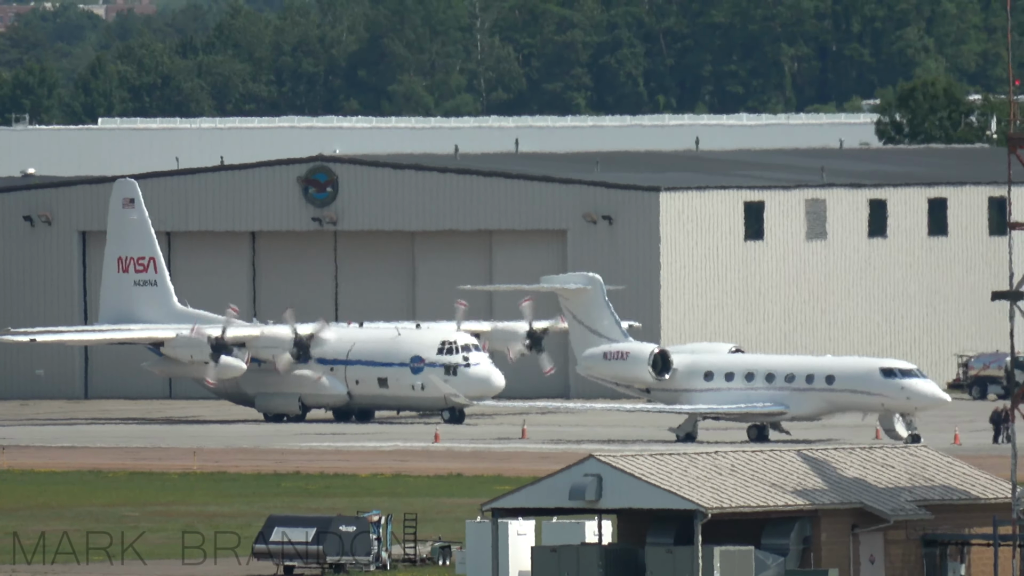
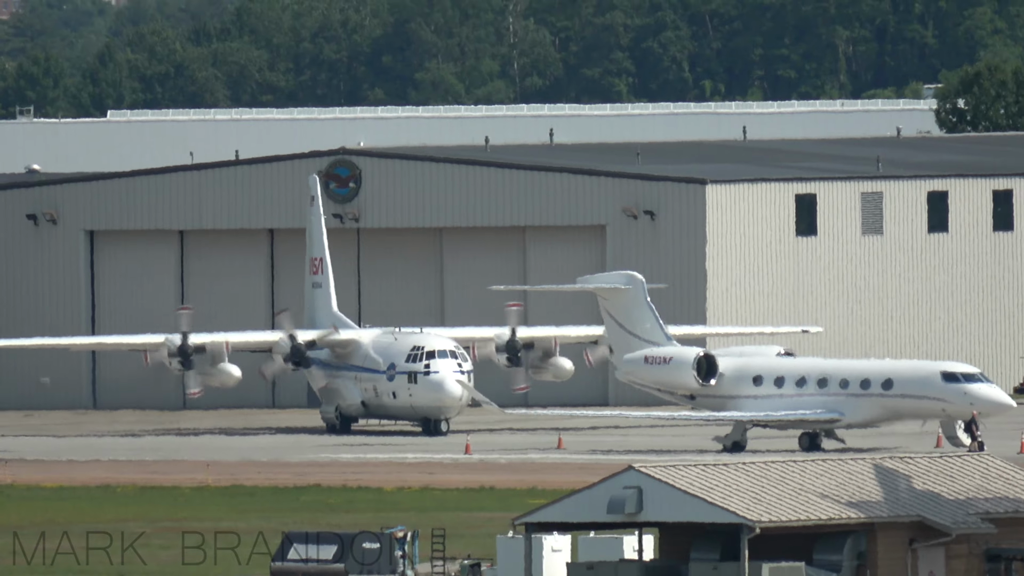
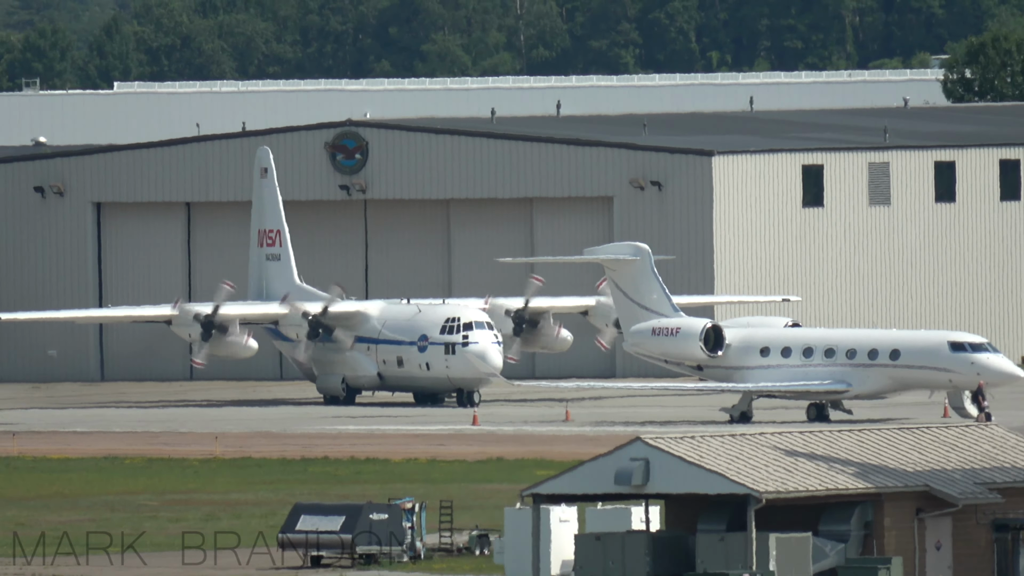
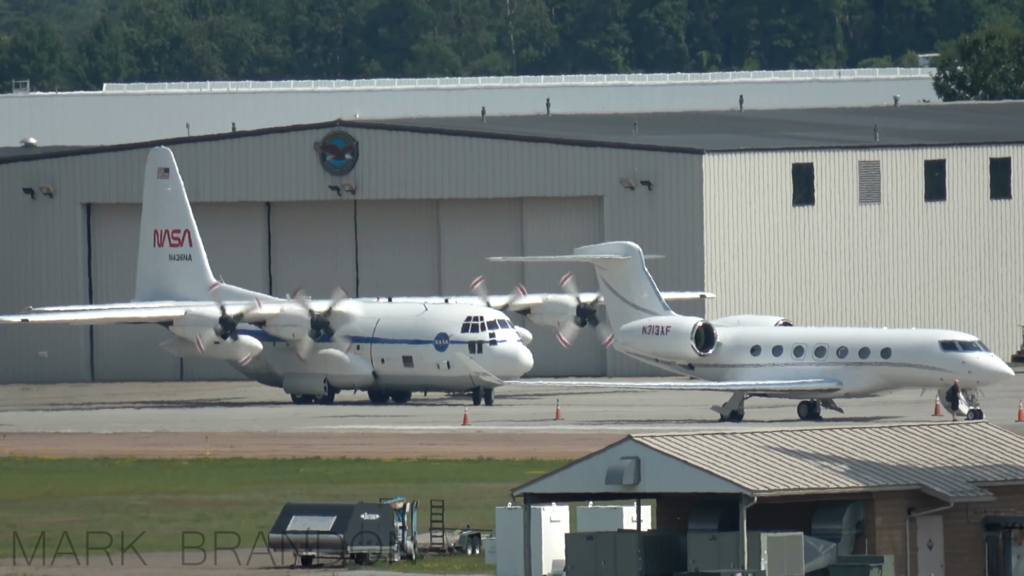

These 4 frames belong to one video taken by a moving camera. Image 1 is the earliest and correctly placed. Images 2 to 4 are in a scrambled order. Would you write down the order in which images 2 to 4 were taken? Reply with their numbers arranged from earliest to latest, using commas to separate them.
4, 3, 2
